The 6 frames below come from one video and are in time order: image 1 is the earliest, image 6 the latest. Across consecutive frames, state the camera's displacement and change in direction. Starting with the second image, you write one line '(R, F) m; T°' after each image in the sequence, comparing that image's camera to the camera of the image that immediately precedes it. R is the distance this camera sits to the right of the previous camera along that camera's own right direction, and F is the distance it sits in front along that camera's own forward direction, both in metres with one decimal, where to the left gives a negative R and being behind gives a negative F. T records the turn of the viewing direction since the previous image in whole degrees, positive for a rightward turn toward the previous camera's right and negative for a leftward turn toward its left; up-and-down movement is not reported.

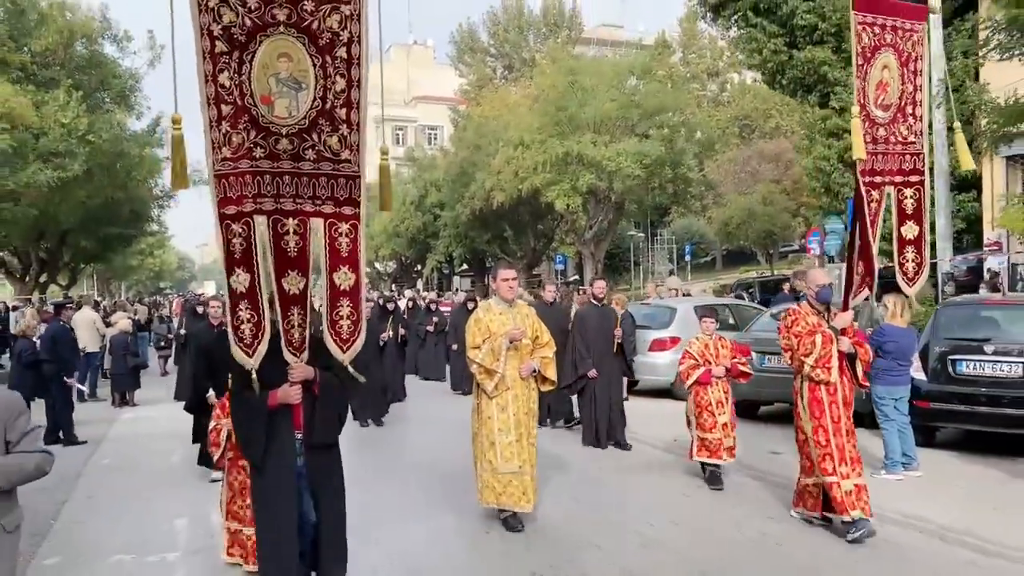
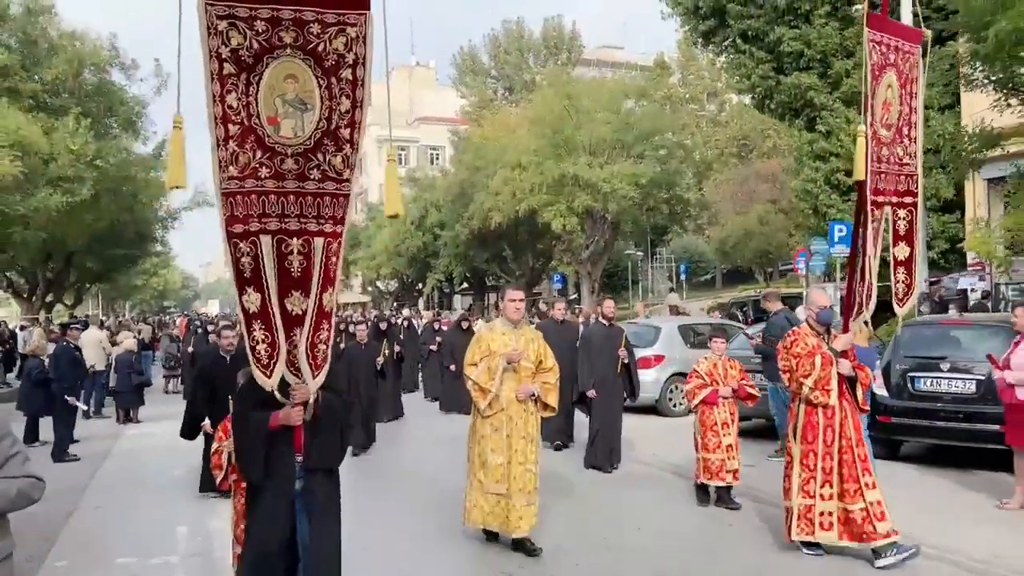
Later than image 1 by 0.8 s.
(+0.1, -0.2) m; 0°
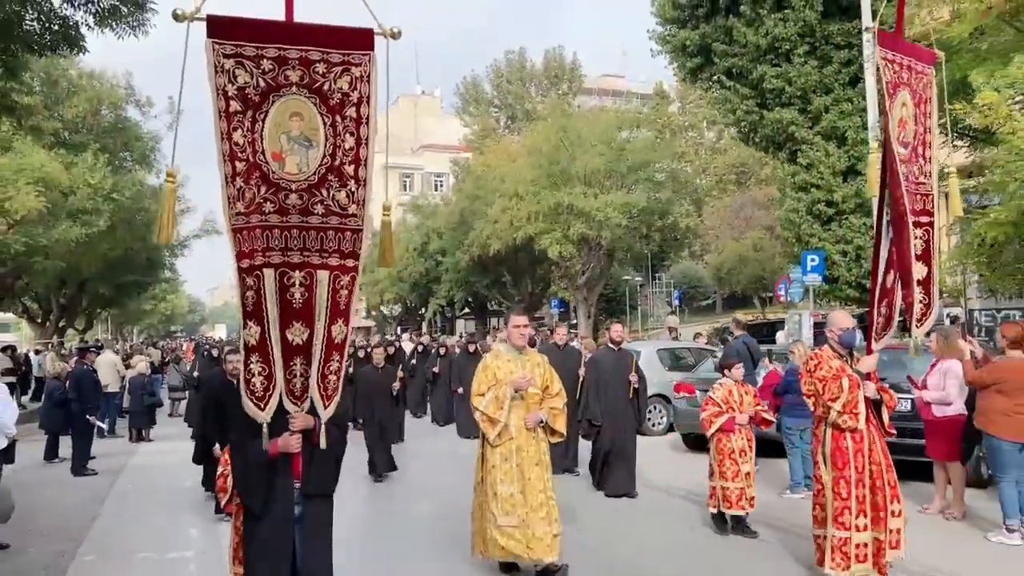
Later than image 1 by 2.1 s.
(+0.1, -0.3) m; 0°
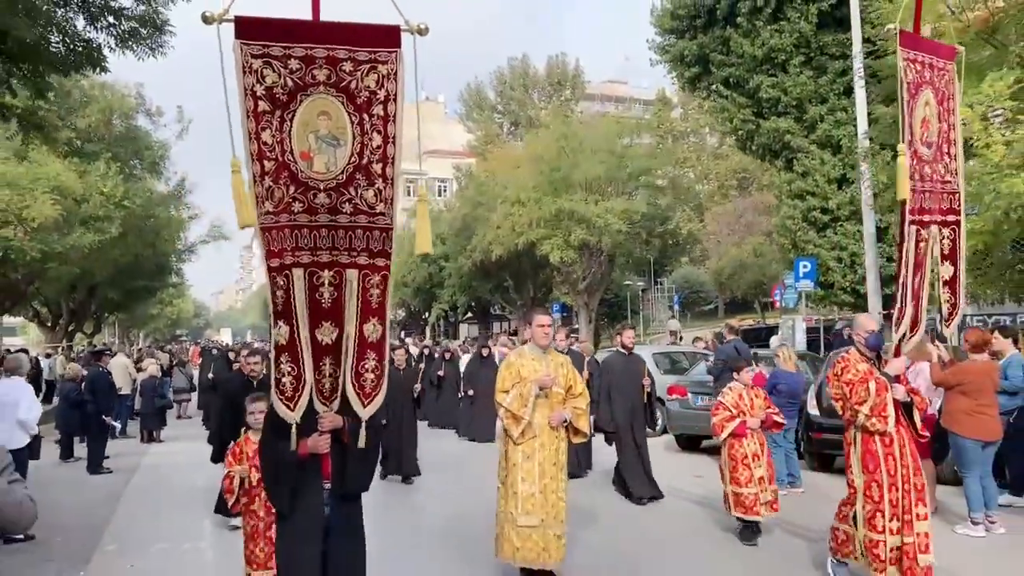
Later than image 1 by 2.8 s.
(0.0, -0.2) m; 0°
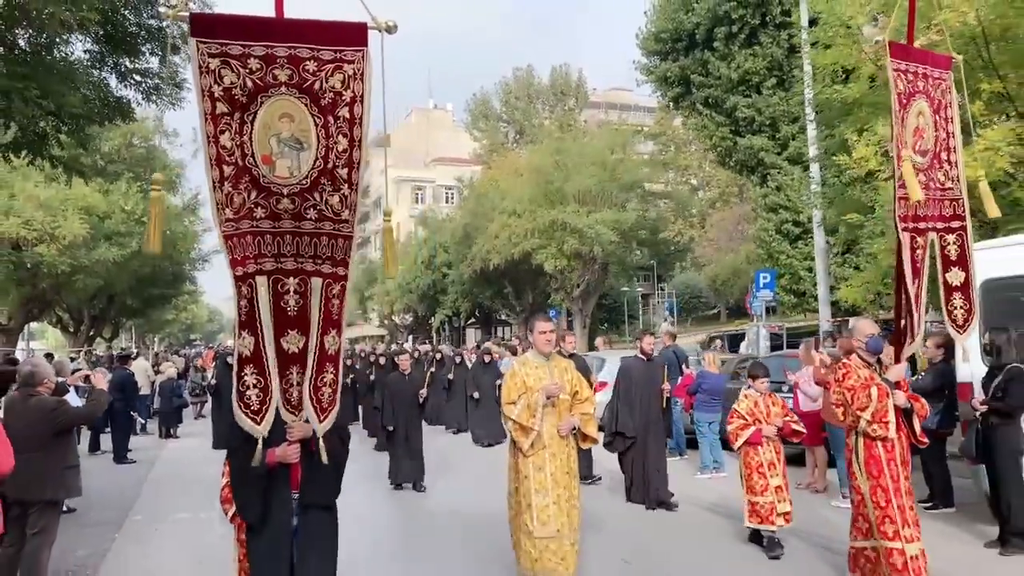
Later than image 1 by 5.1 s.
(+0.2, -0.5) m; -1°
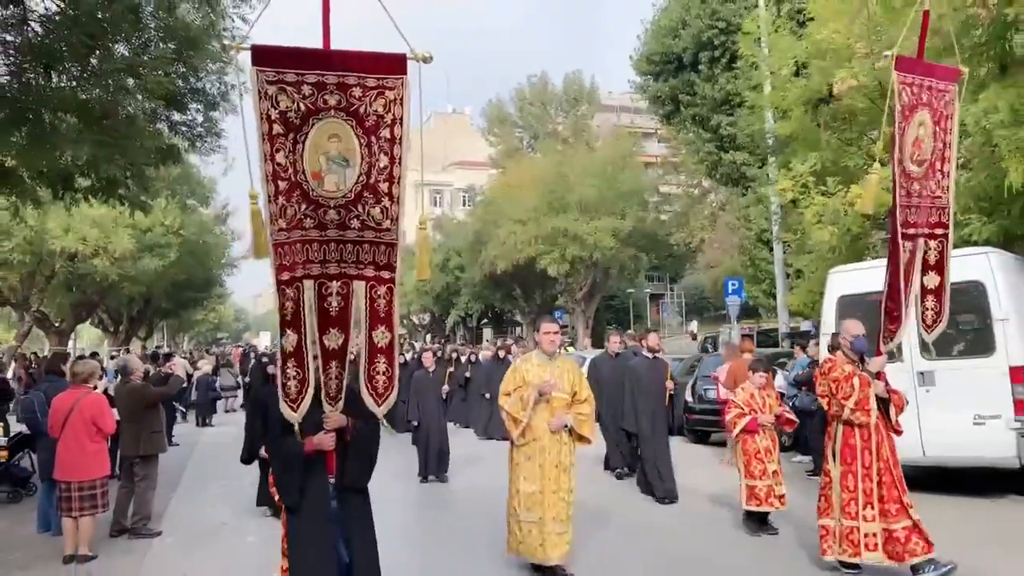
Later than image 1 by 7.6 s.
(+0.2, -0.8) m; -1°
